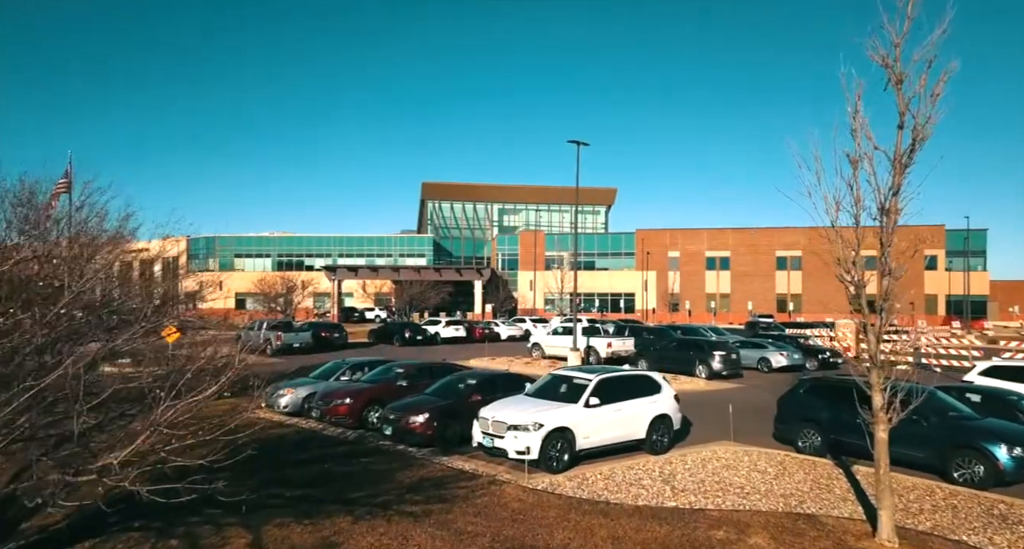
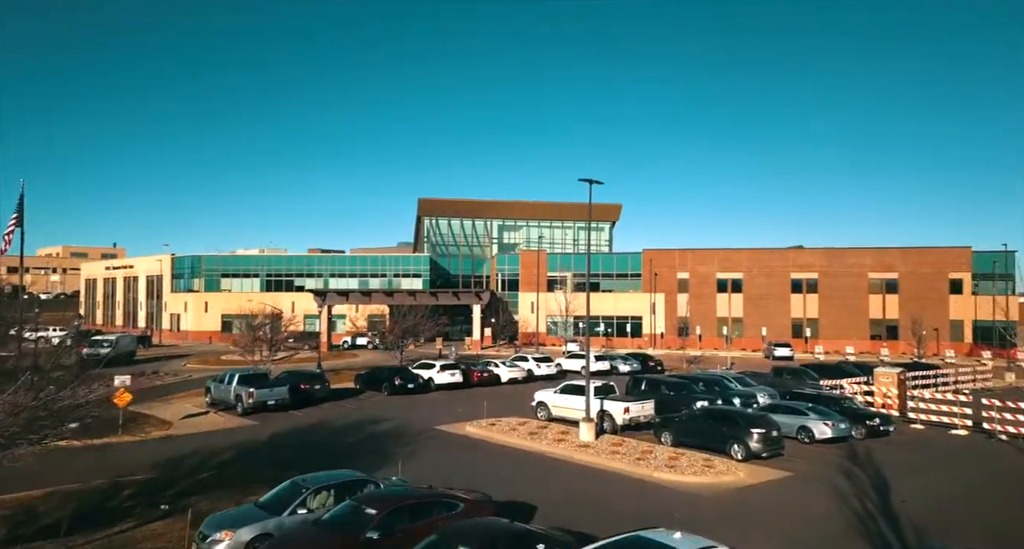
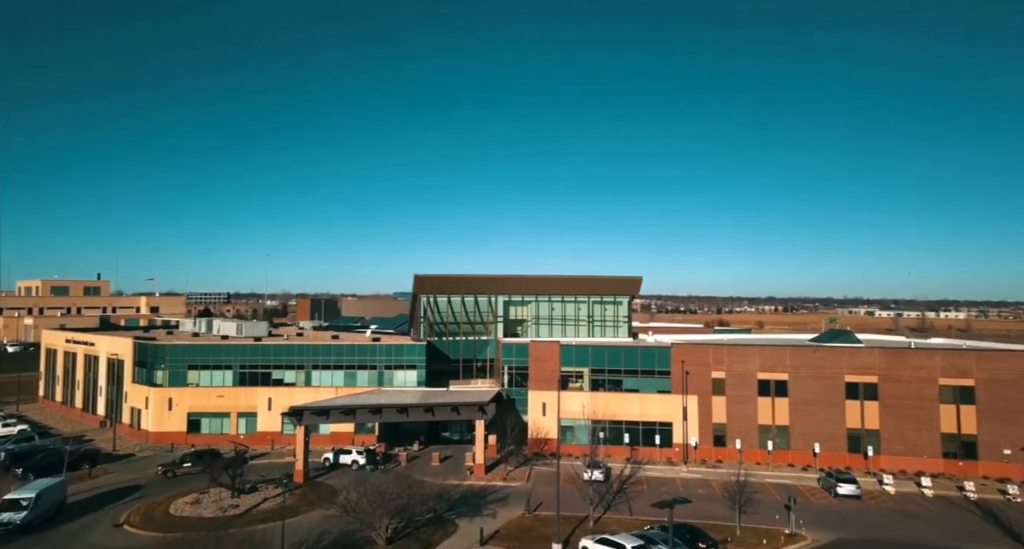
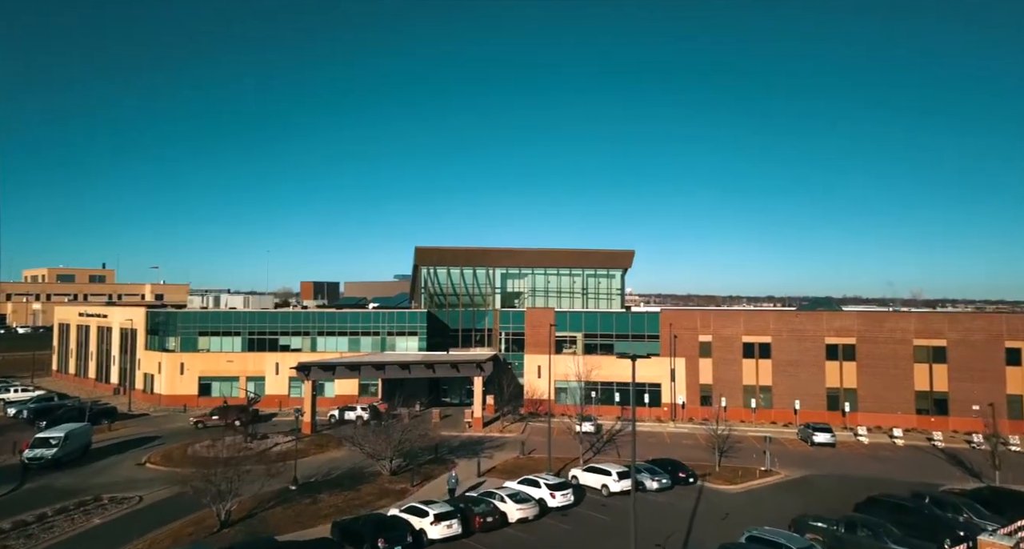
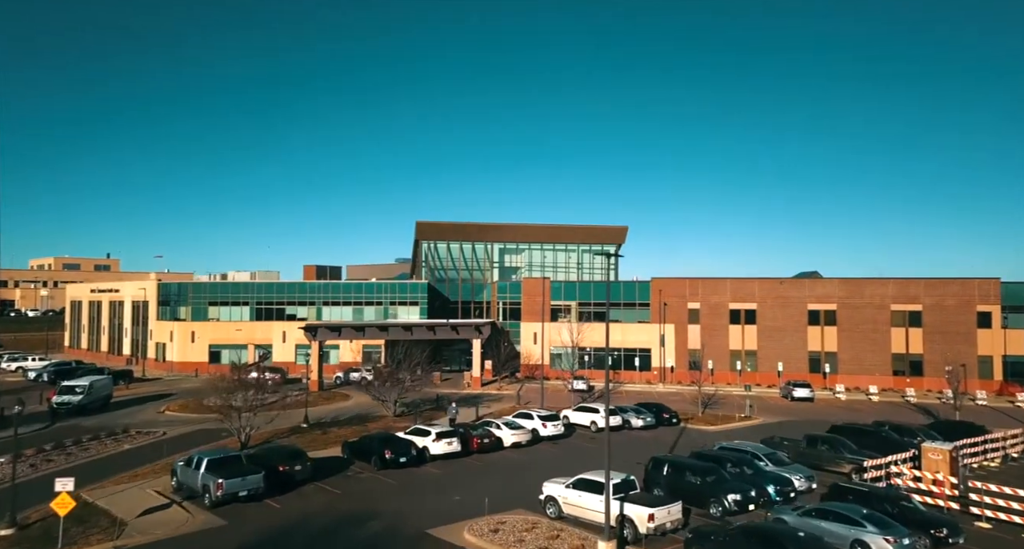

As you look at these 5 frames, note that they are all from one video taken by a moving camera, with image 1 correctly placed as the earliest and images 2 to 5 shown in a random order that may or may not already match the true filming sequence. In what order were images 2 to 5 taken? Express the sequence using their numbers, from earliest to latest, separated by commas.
2, 5, 4, 3
